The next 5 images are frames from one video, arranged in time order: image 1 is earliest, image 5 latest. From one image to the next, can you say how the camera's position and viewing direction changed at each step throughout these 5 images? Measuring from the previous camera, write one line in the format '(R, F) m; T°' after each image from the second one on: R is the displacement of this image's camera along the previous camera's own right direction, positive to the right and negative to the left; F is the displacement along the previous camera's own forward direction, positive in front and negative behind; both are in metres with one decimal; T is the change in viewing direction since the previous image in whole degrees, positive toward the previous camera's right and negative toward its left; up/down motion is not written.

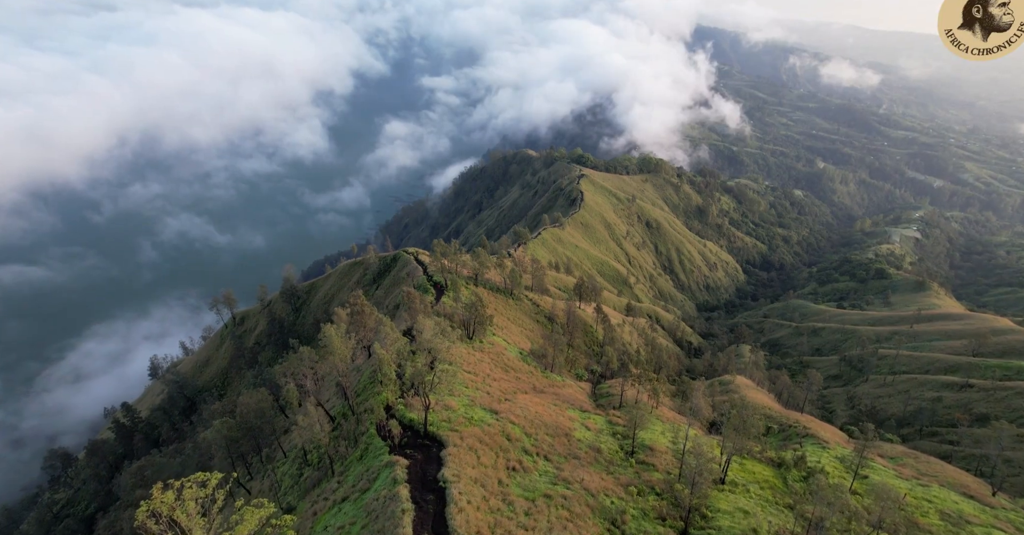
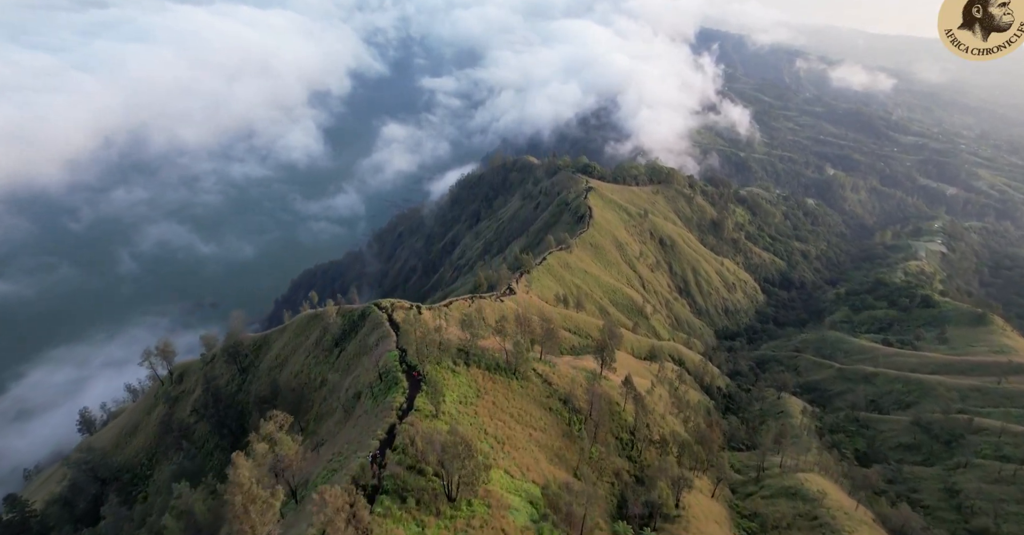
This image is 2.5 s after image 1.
(-0.7, +26.1) m; 0°
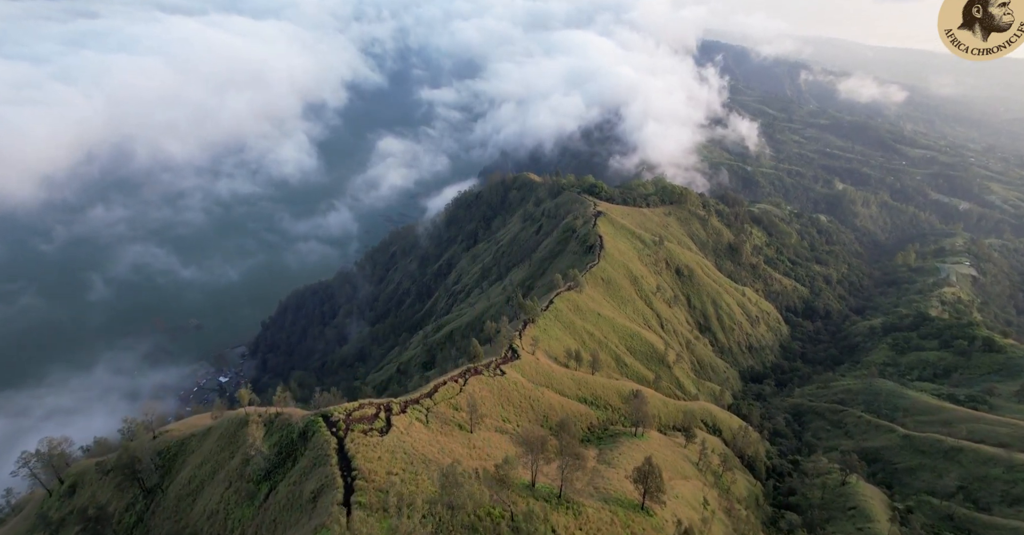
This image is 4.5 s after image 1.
(-0.7, +26.6) m; 0°
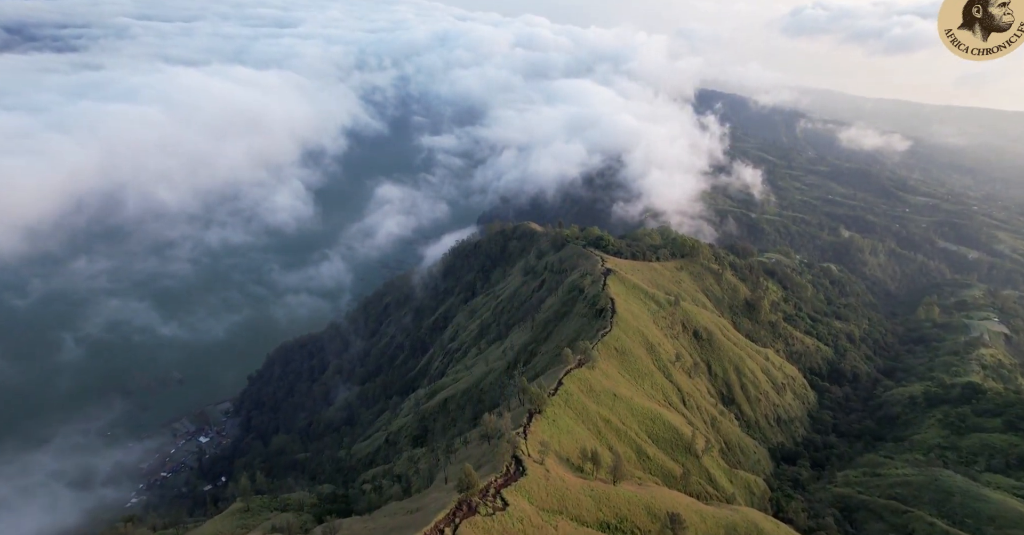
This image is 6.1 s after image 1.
(-0.8, +22.7) m; 0°
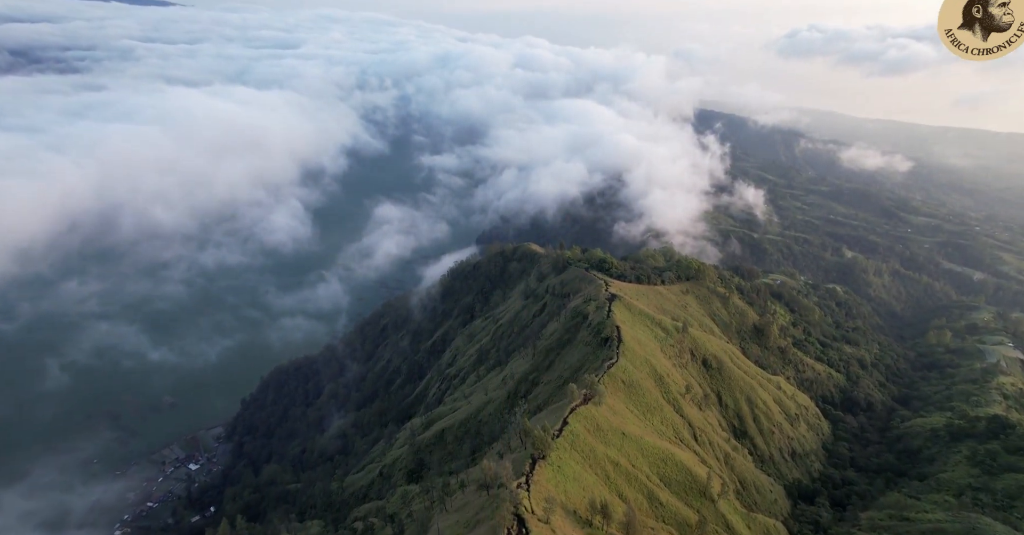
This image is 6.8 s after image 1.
(-0.3, +9.9) m; 0°
